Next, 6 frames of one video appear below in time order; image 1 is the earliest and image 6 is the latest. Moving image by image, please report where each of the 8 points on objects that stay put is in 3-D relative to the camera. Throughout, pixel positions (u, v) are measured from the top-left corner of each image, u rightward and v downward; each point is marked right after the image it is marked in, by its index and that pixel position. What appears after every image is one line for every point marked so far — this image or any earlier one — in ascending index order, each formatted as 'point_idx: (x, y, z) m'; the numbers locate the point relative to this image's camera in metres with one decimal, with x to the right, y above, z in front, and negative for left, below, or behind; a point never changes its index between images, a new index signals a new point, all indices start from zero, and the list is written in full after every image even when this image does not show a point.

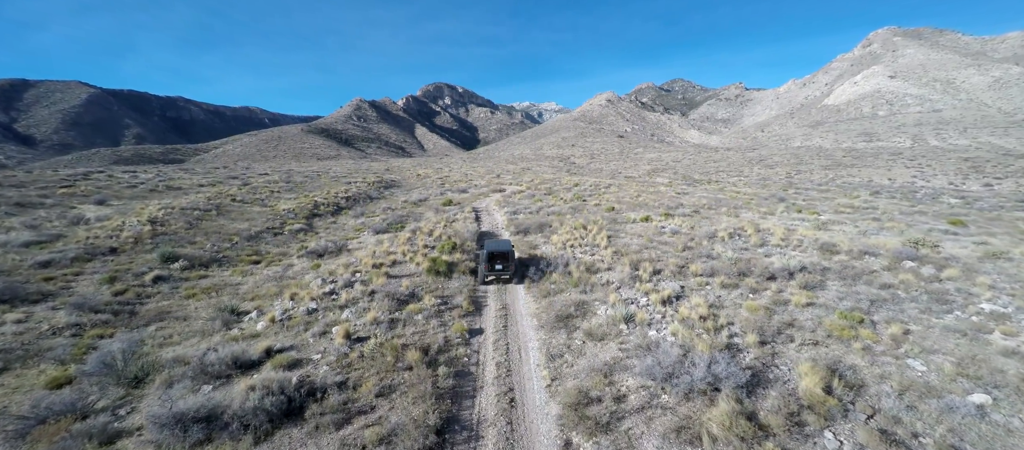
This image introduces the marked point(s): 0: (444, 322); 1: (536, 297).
0: (-2.1, -2.9, +12.3) m
1: (+0.7, -2.3, +13.6) m
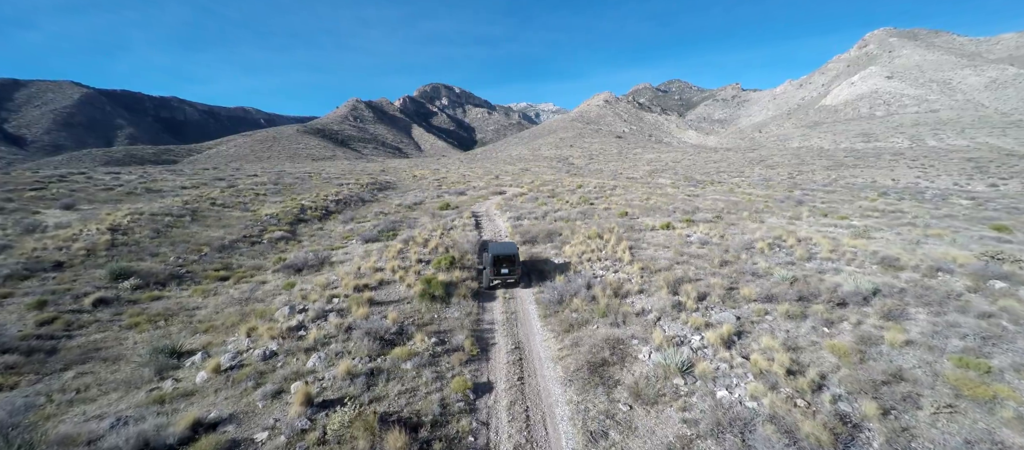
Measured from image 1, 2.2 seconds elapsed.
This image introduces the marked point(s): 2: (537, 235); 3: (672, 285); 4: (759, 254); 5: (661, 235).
0: (-1.8, -3.3, +9.6) m
1: (+1.1, -2.7, +10.9) m
2: (+1.1, -0.5, +19.6) m
3: (+4.5, -1.8, +12.3) m
4: (+9.3, -1.1, +16.3) m
5: (+6.5, -0.5, +19.0) m
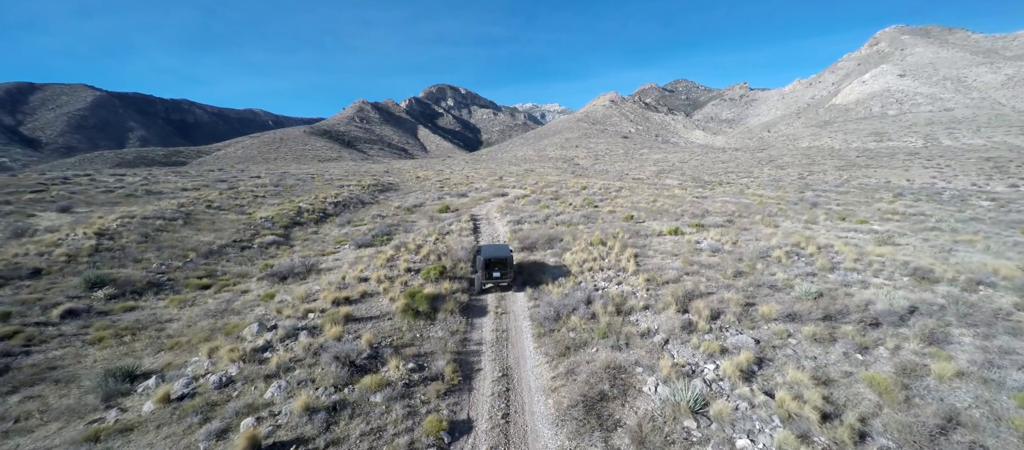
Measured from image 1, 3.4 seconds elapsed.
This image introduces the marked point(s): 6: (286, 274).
0: (-2.1, -3.6, +8.5) m
1: (+0.8, -2.9, +9.7) m
2: (+1.0, -0.7, +18.4) m
3: (+4.3, -2.0, +11.1) m
4: (+9.2, -1.4, +15.0) m
5: (+6.4, -0.7, +17.7) m
6: (-9.6, -2.1, +18.6) m
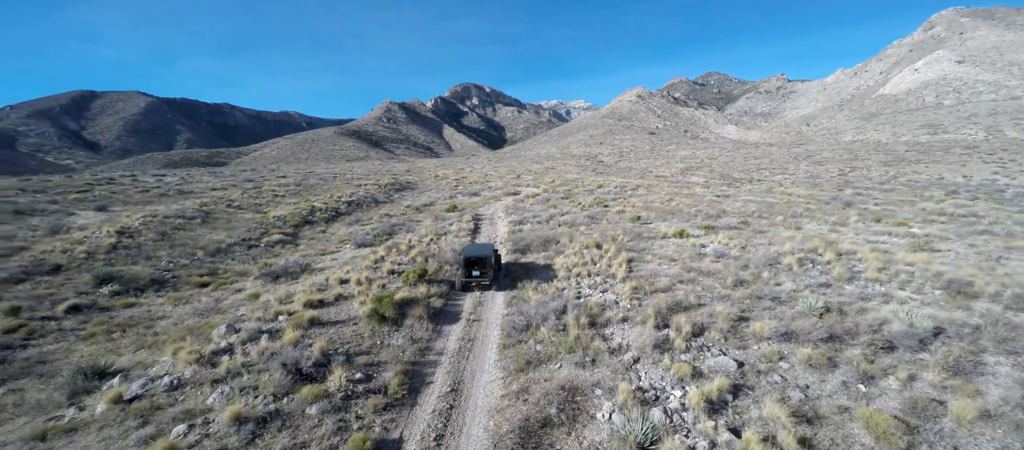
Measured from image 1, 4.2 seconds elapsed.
0: (-3.1, -3.6, +7.9) m
1: (-0.1, -3.0, +8.9) m
2: (+0.8, -0.7, +17.6) m
3: (+3.5, -2.1, +10.1) m
4: (+8.6, -1.5, +13.6) m
5: (+6.1, -0.8, +16.5) m
6: (-9.9, -2.1, +18.5) m
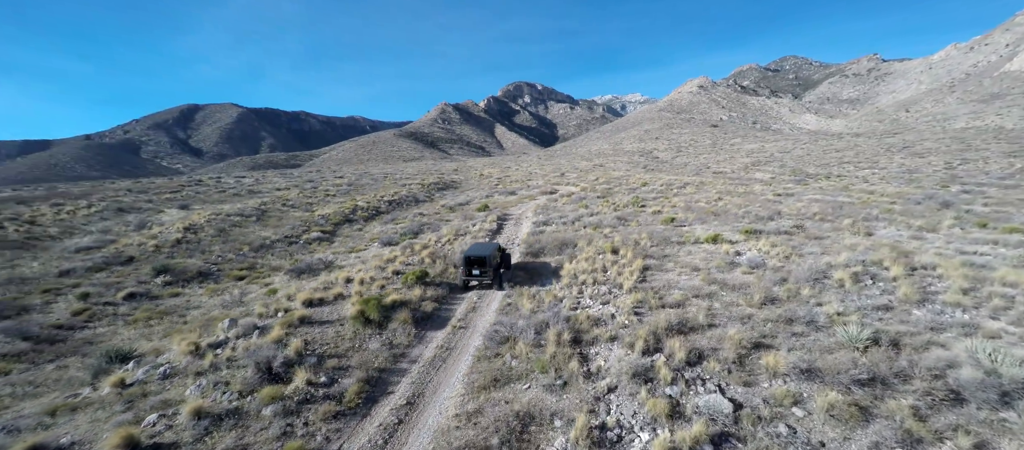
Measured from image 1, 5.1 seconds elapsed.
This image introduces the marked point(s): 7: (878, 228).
0: (-3.8, -3.7, +7.5) m
1: (-0.8, -3.1, +8.1) m
2: (+1.3, -0.8, +16.5) m
3: (+3.0, -2.2, +8.7) m
4: (+8.5, -1.6, +11.4) m
5: (+6.4, -0.9, +14.7) m
6: (-9.1, -2.1, +18.9) m
7: (+15.9, -0.1, +18.9) m
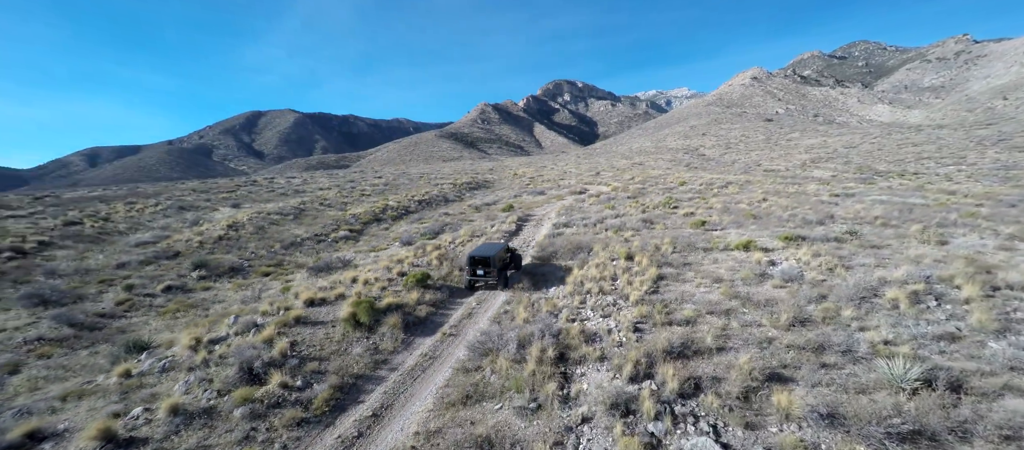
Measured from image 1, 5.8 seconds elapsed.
0: (-4.4, -3.7, +7.0) m
1: (-1.3, -3.2, +7.2) m
2: (+1.7, -0.9, +15.5) m
3: (+2.5, -2.3, +7.5) m
4: (+8.3, -1.7, +9.6) m
5: (+6.6, -1.0, +13.1) m
6: (-8.4, -2.1, +18.9) m
7: (+16.4, -0.3, +16.2) m
